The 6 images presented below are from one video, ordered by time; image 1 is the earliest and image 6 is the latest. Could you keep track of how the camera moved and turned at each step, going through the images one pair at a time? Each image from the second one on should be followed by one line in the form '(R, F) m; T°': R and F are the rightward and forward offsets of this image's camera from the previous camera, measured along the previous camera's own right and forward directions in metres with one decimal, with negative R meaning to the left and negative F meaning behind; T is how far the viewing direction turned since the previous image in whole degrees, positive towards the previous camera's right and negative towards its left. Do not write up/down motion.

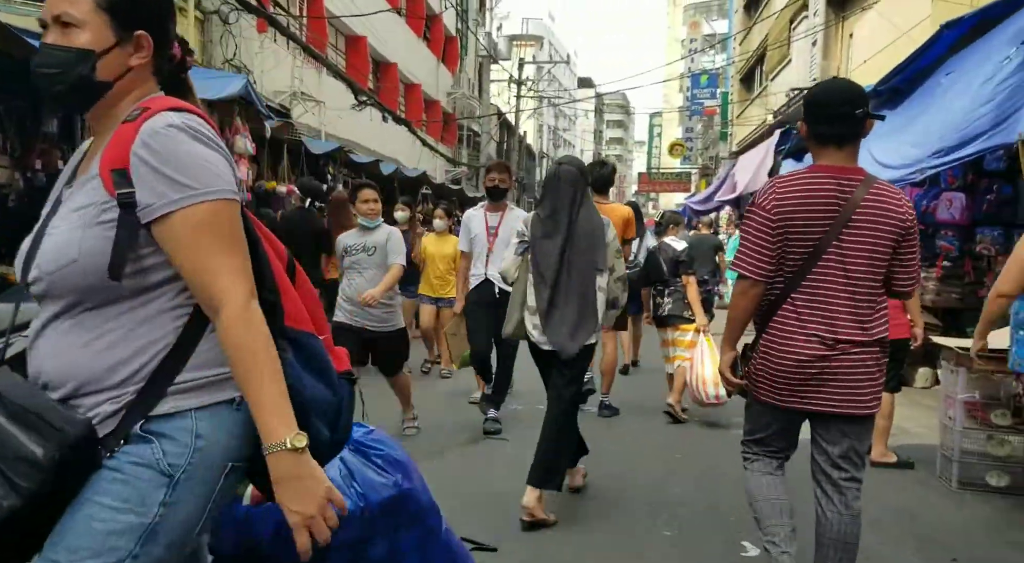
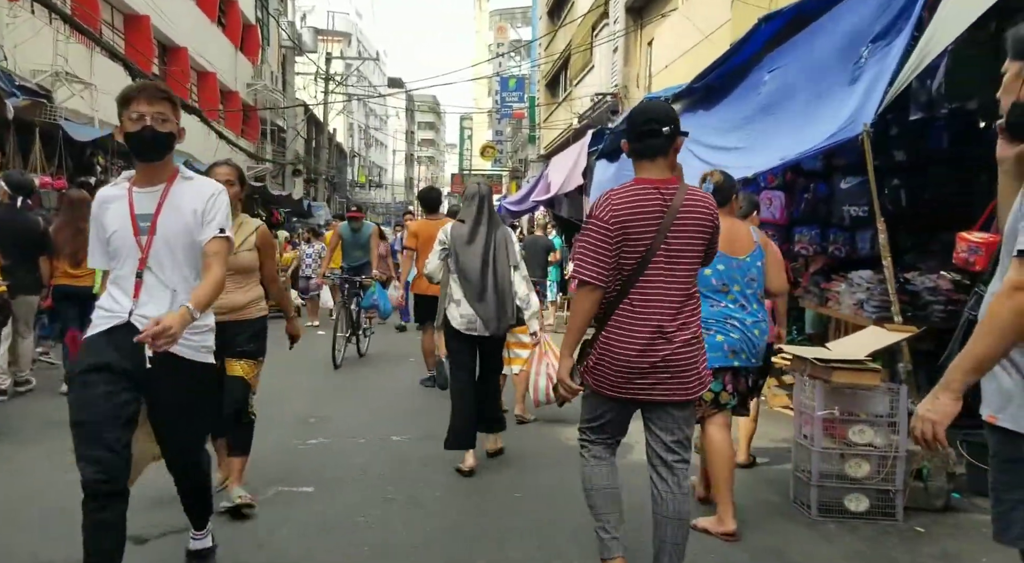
(+0.1, +0.8) m; +12°
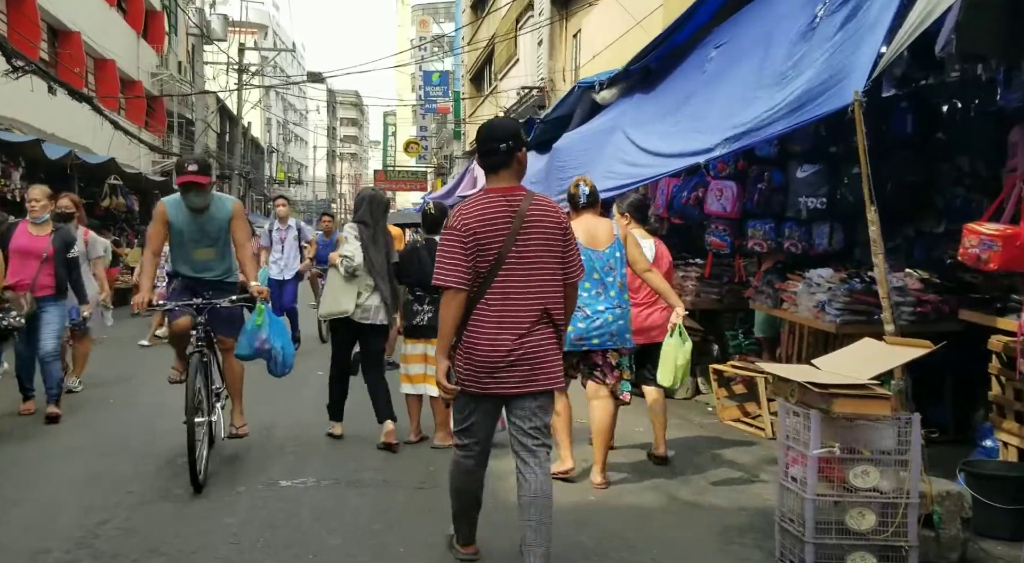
(+0.1, +1.0) m; +5°
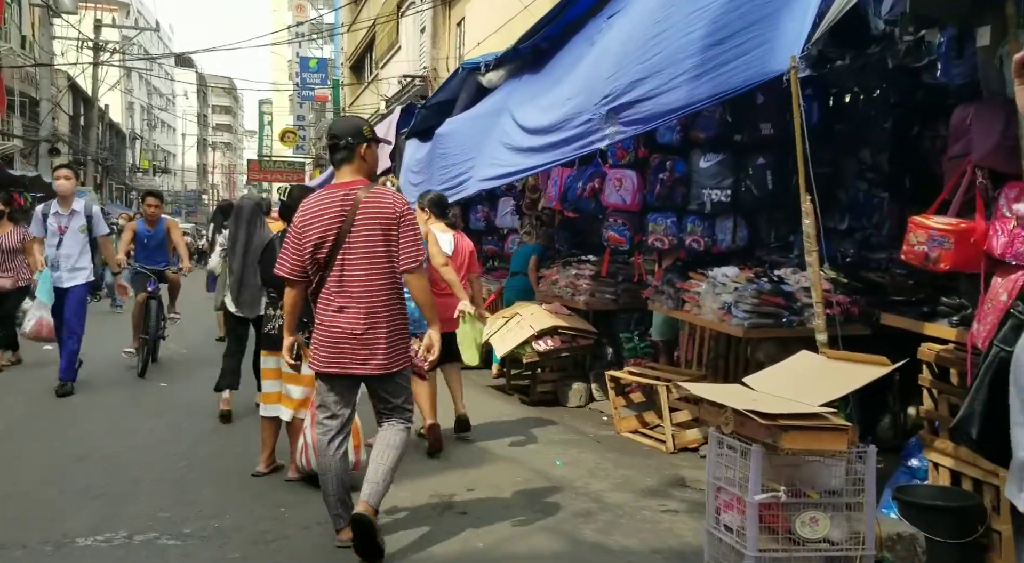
(0.0, +0.8) m; +7°
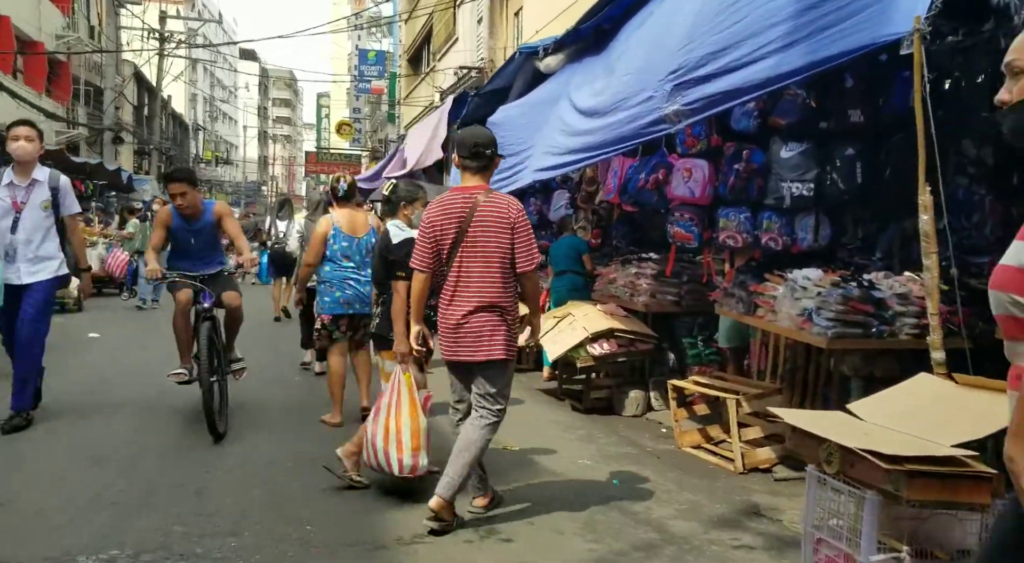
(0.0, +0.5) m; -3°
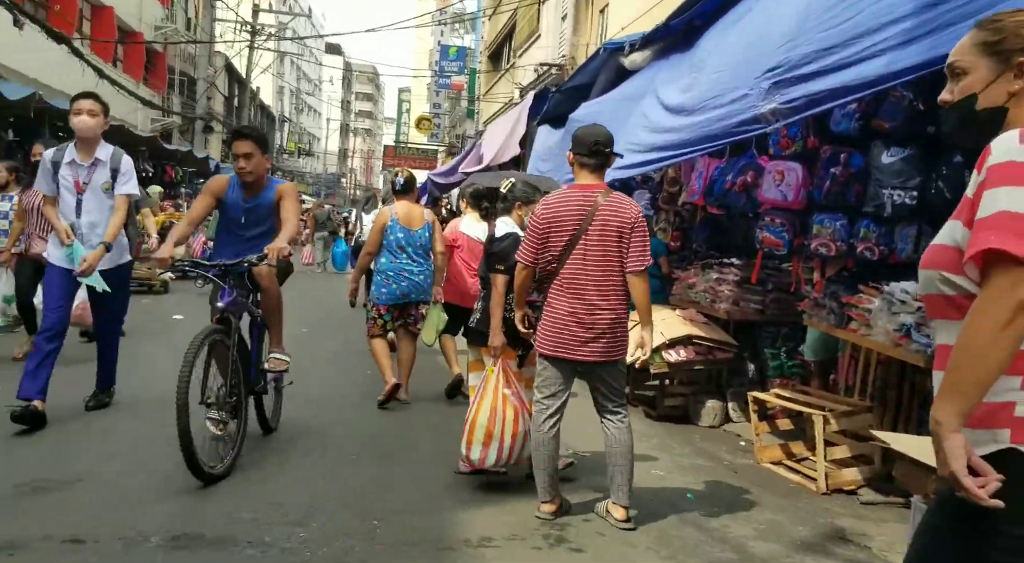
(-0.1, +0.2) m; -4°
